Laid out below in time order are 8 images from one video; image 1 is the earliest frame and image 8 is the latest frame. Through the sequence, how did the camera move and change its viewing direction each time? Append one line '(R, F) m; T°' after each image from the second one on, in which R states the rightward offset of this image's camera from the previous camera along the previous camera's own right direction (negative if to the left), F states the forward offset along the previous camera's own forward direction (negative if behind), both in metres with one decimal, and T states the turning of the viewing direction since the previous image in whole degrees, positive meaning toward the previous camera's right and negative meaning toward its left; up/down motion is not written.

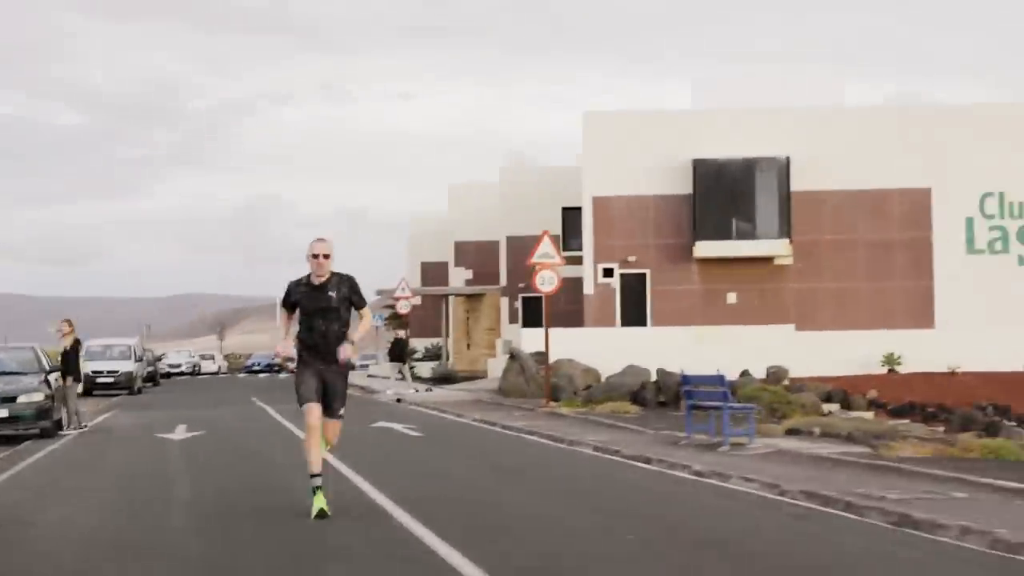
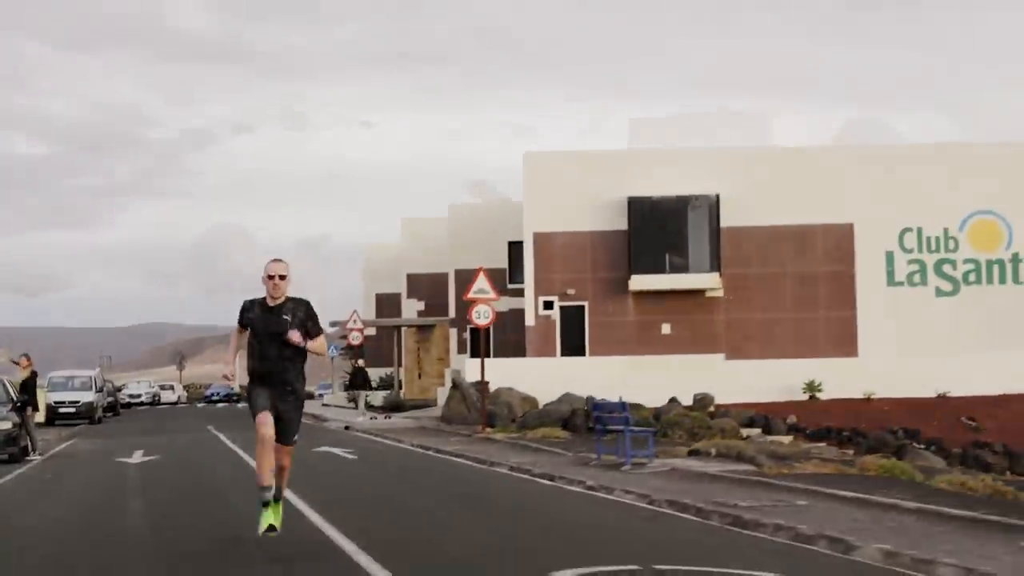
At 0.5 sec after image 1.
(+0.3, -1.6) m; +1°
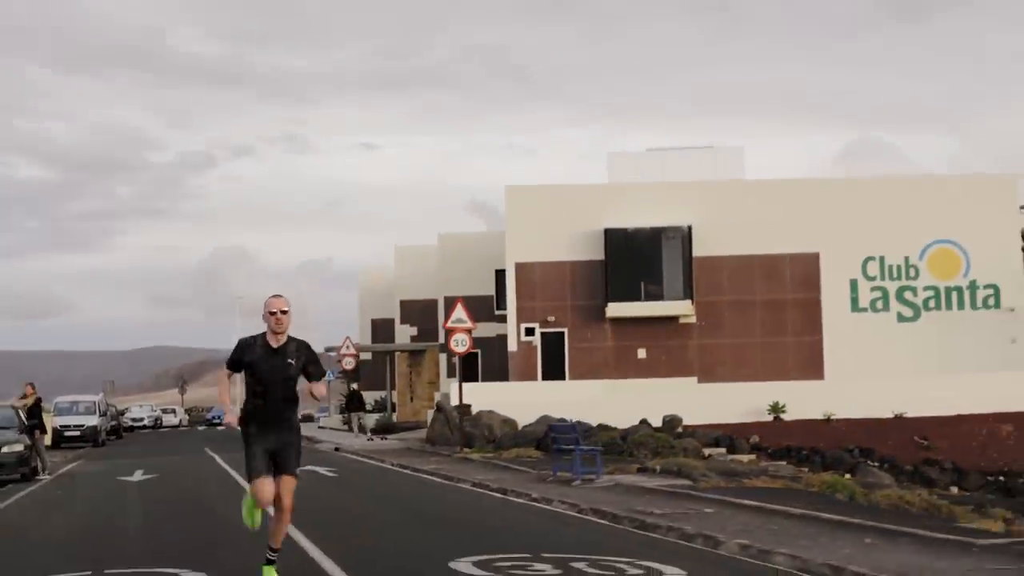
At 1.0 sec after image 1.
(+0.4, -1.8) m; 0°
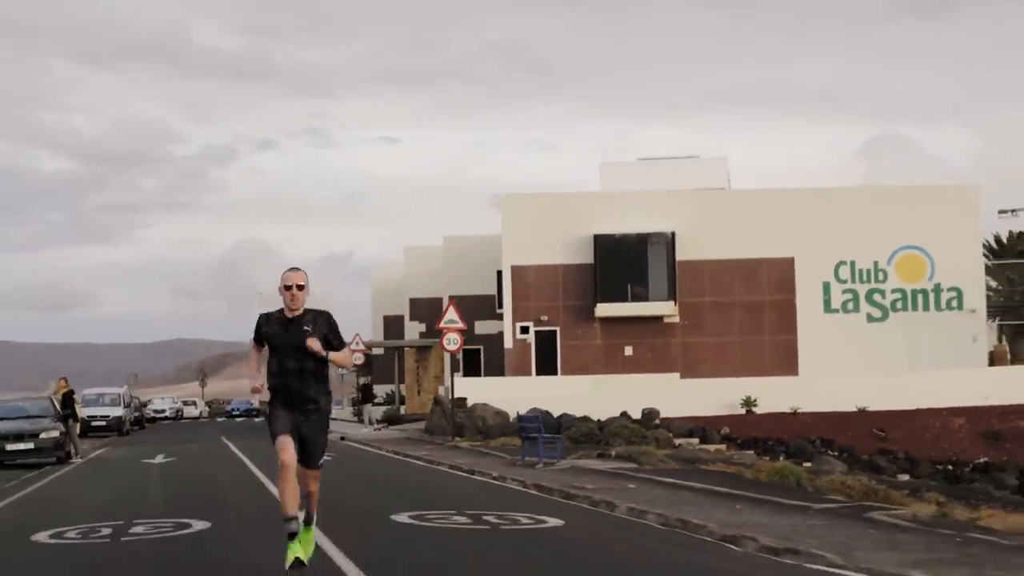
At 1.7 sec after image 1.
(+0.6, -2.6) m; -1°
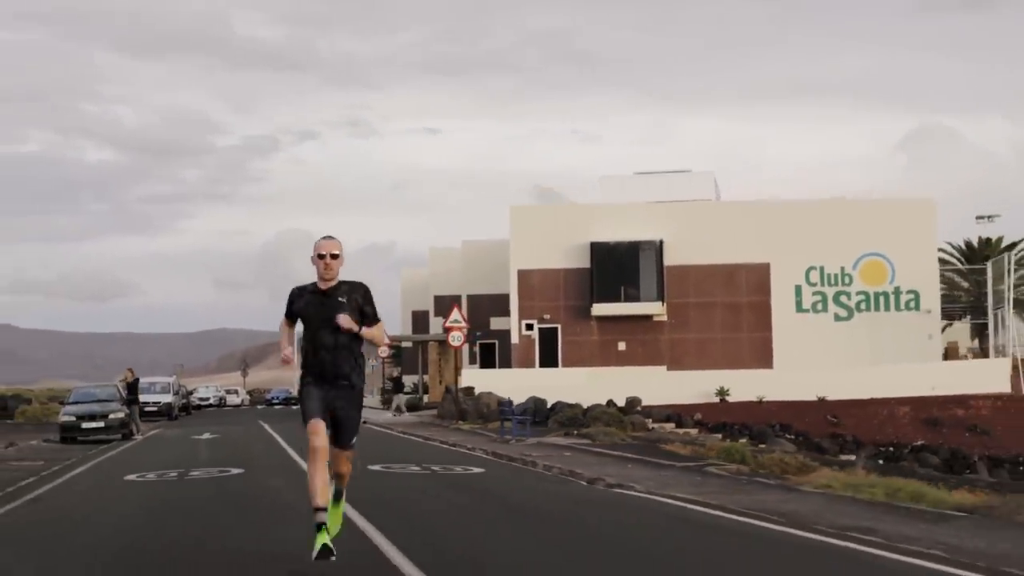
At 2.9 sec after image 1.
(+0.9, -4.7) m; -1°
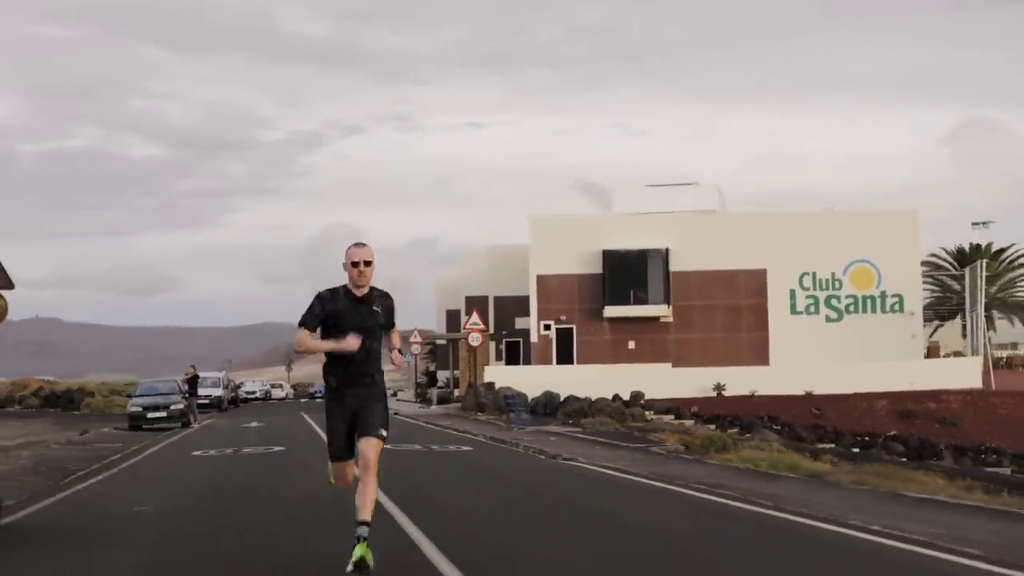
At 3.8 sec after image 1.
(+0.7, -4.1) m; -1°
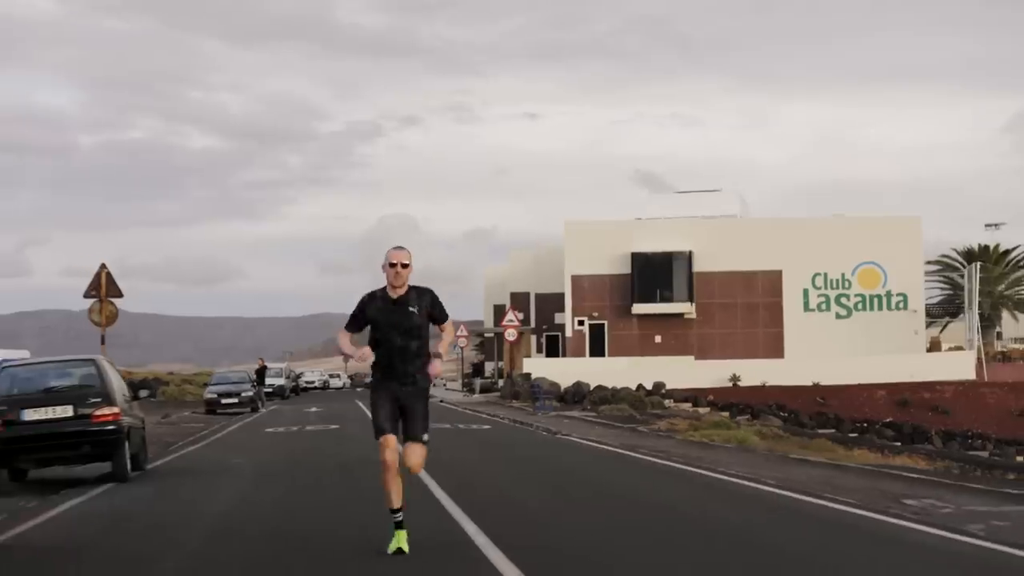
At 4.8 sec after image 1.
(+0.6, -4.4) m; -2°
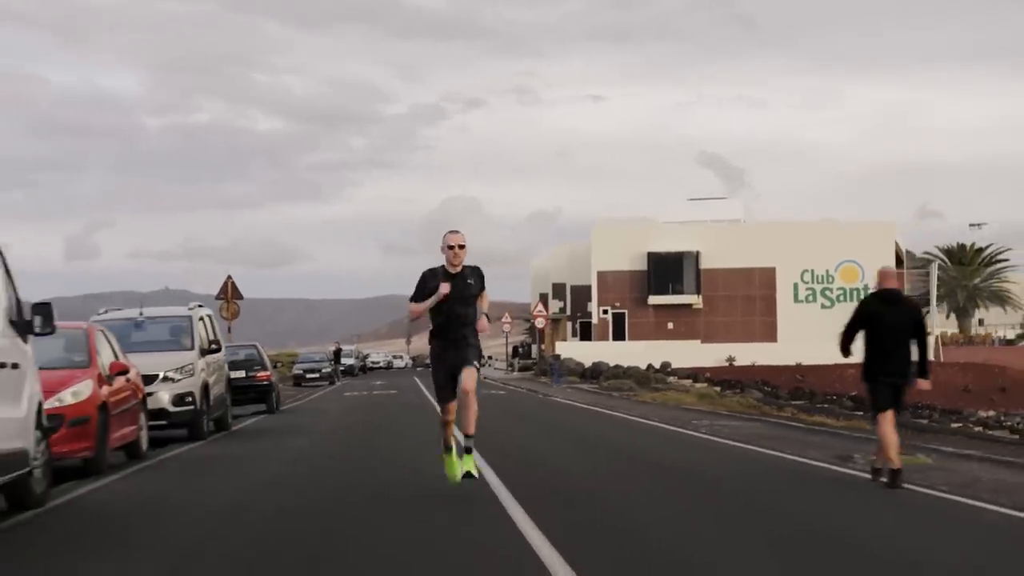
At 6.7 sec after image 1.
(+1.0, -9.2) m; -2°
